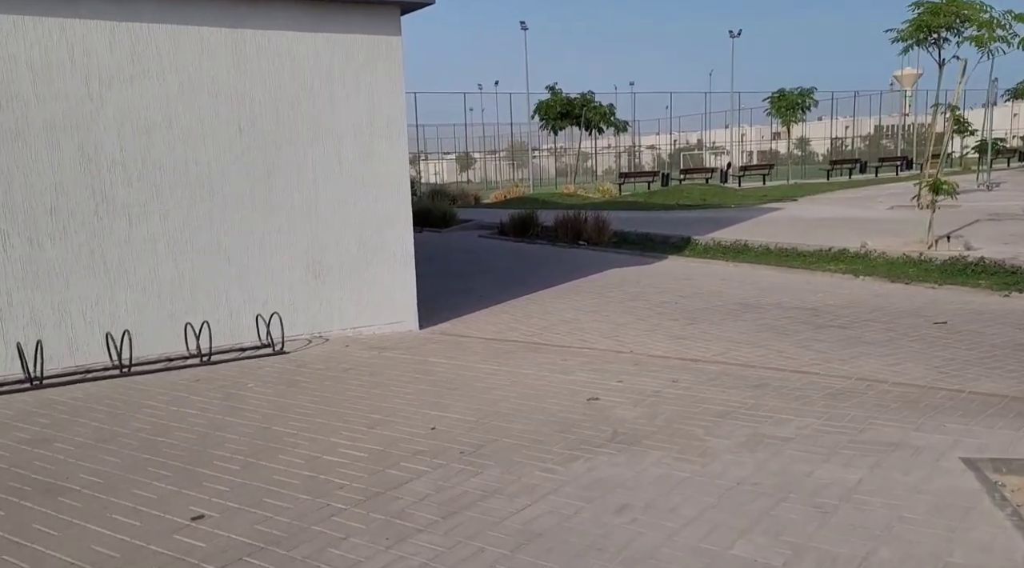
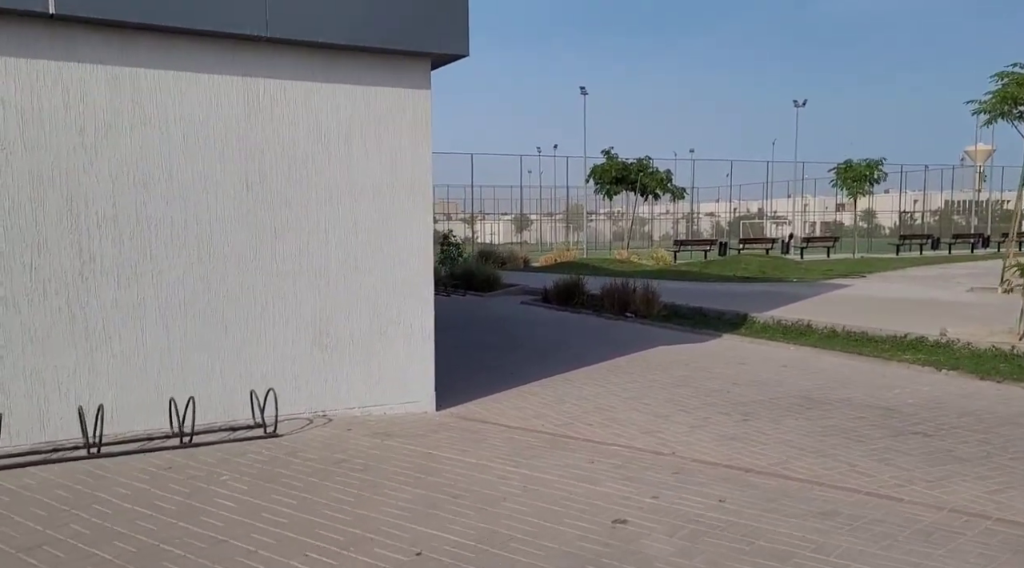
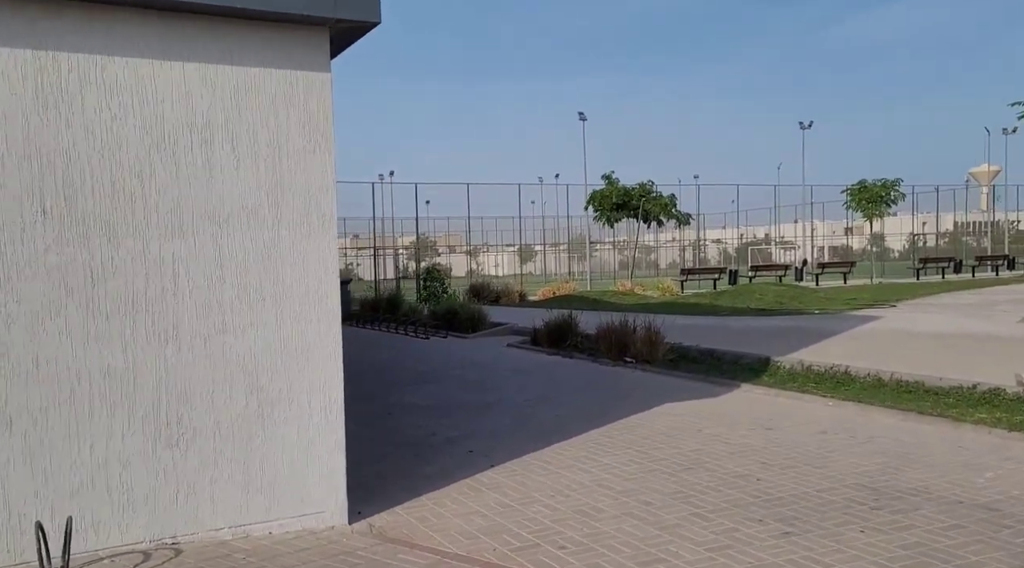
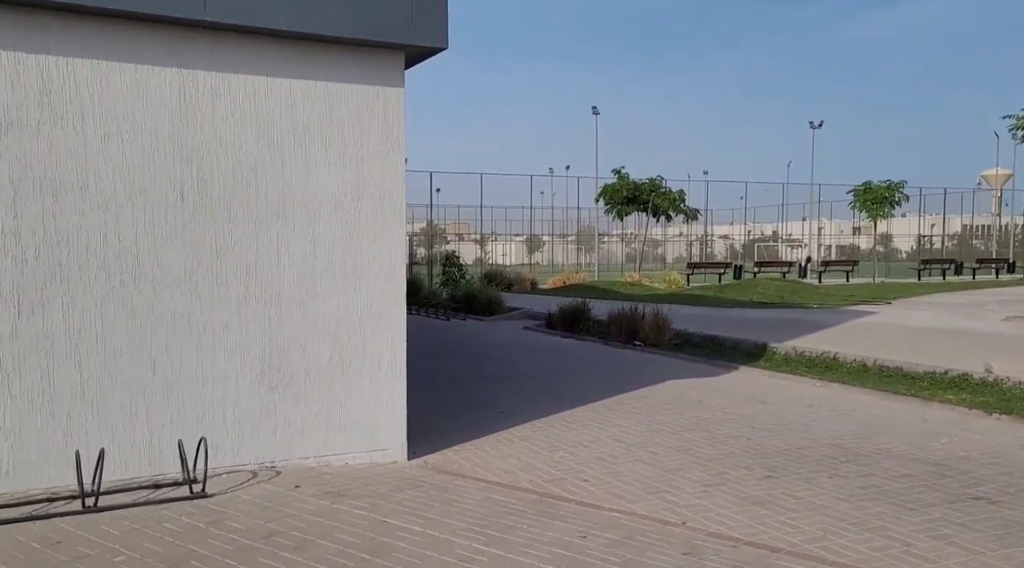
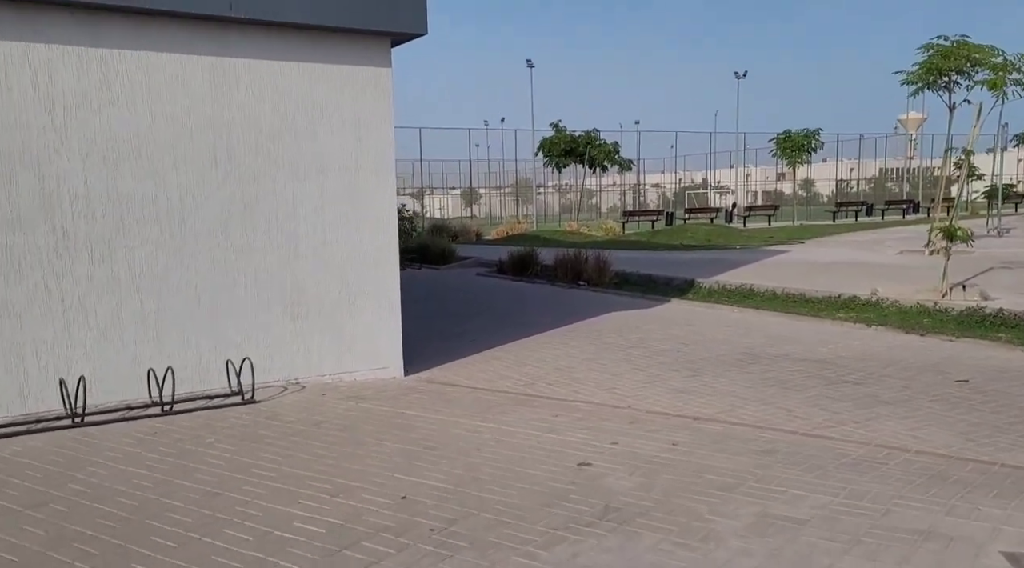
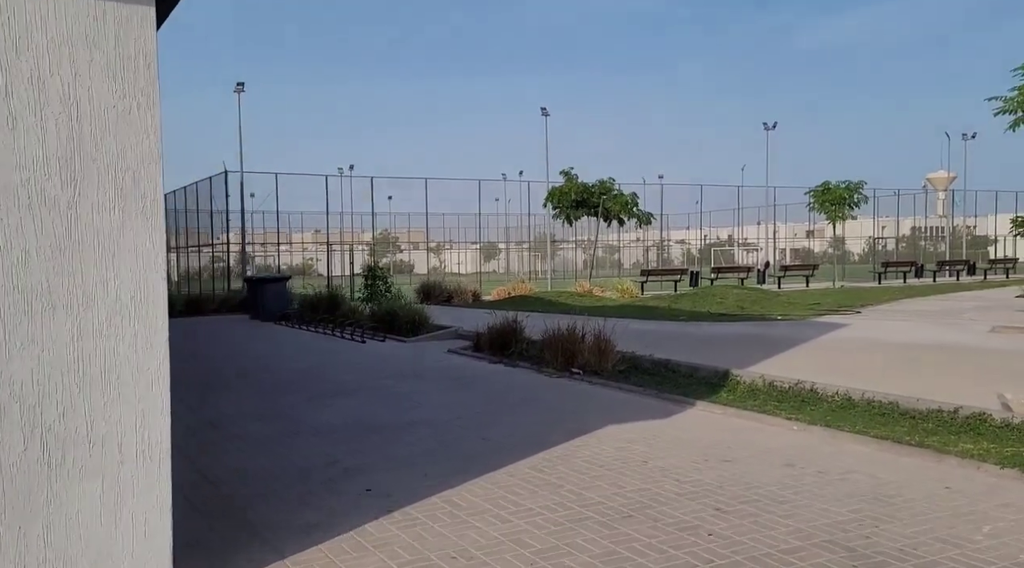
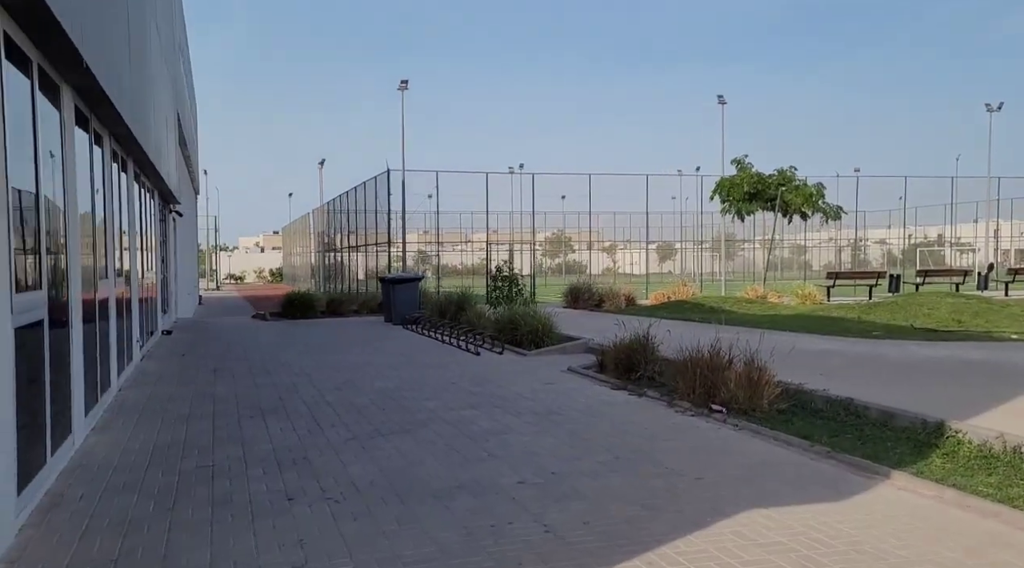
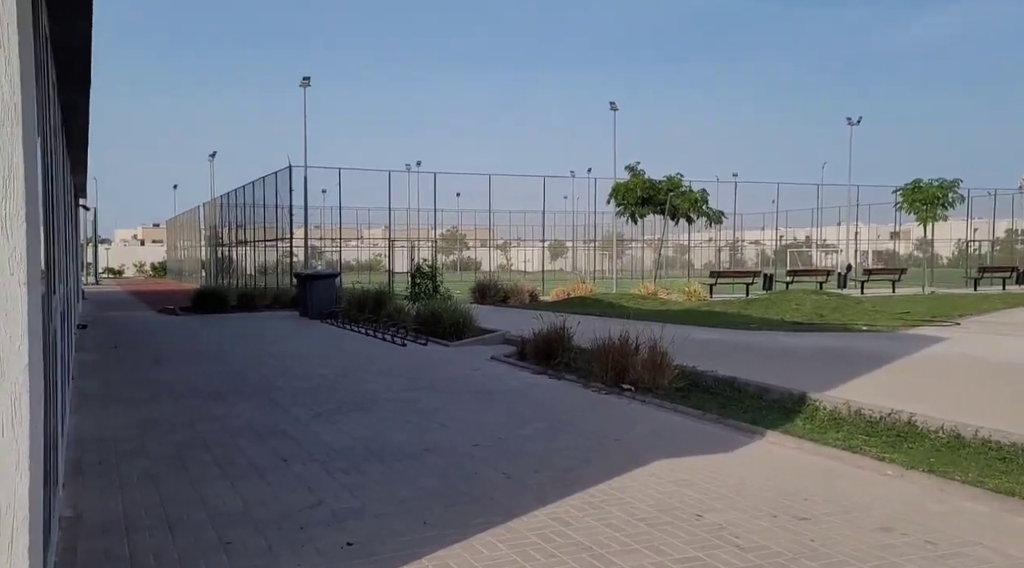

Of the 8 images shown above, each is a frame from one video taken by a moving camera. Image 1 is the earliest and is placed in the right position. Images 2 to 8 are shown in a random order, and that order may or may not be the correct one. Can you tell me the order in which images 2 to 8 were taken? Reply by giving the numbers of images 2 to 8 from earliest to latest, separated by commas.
5, 2, 4, 3, 6, 8, 7
